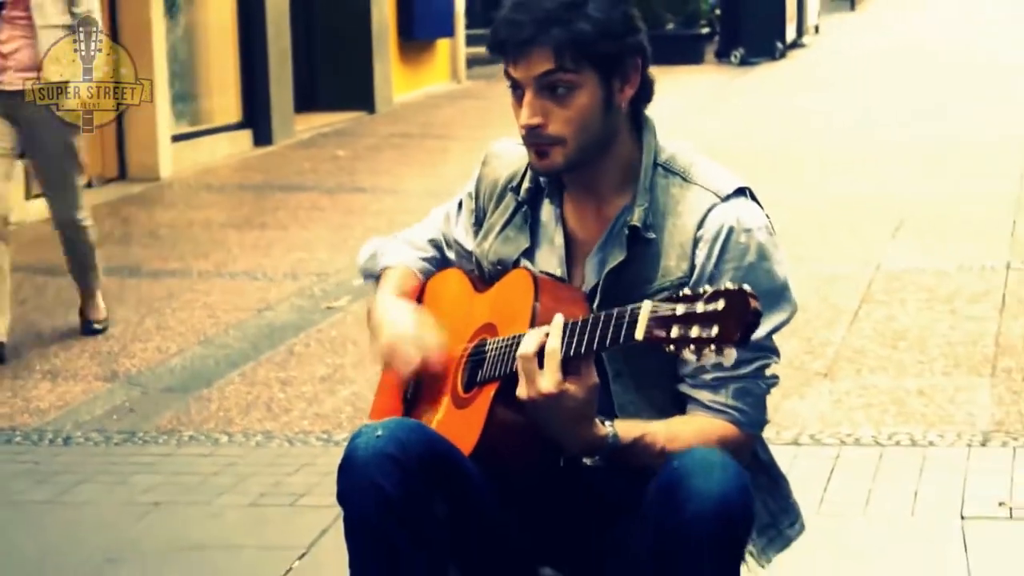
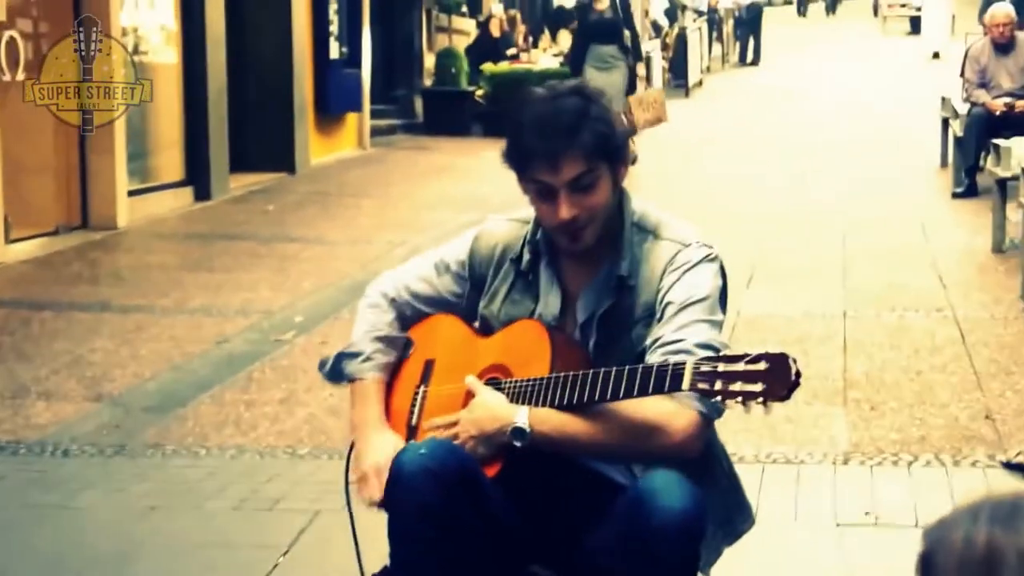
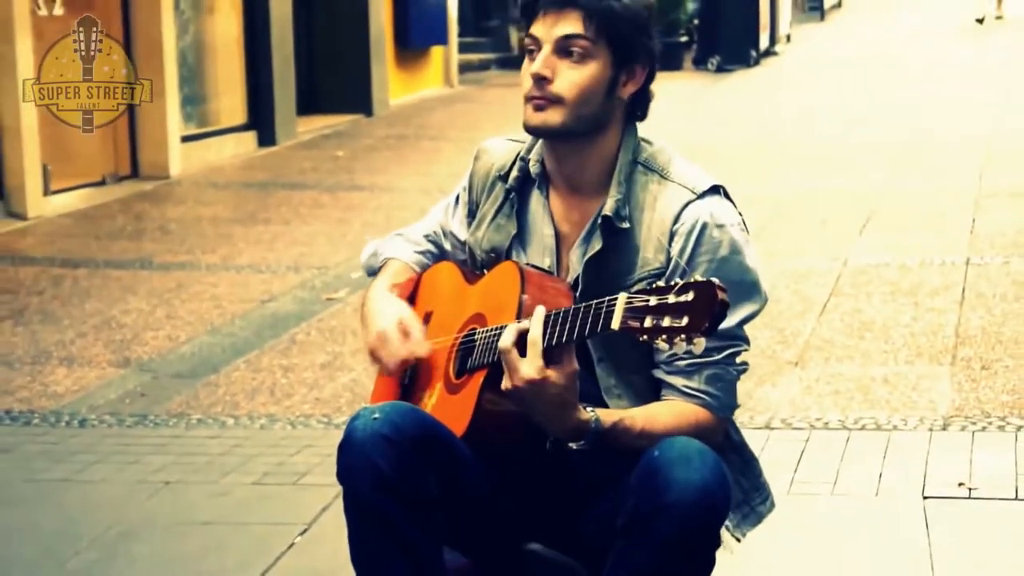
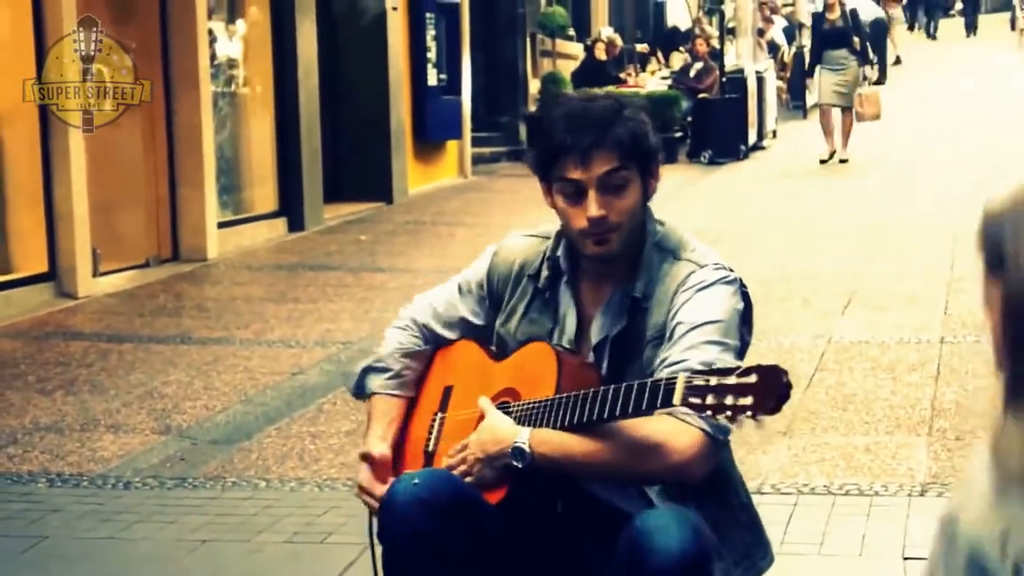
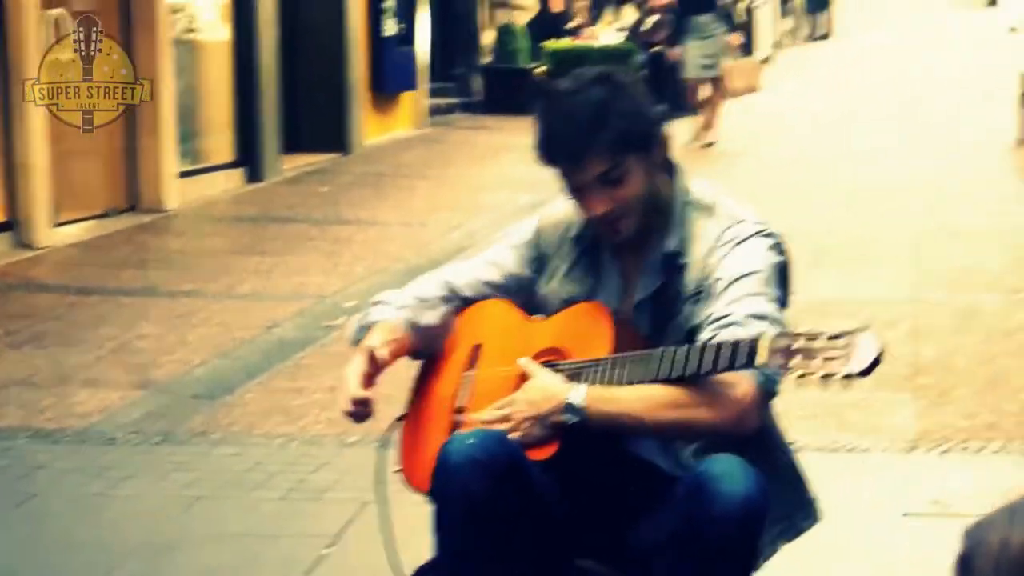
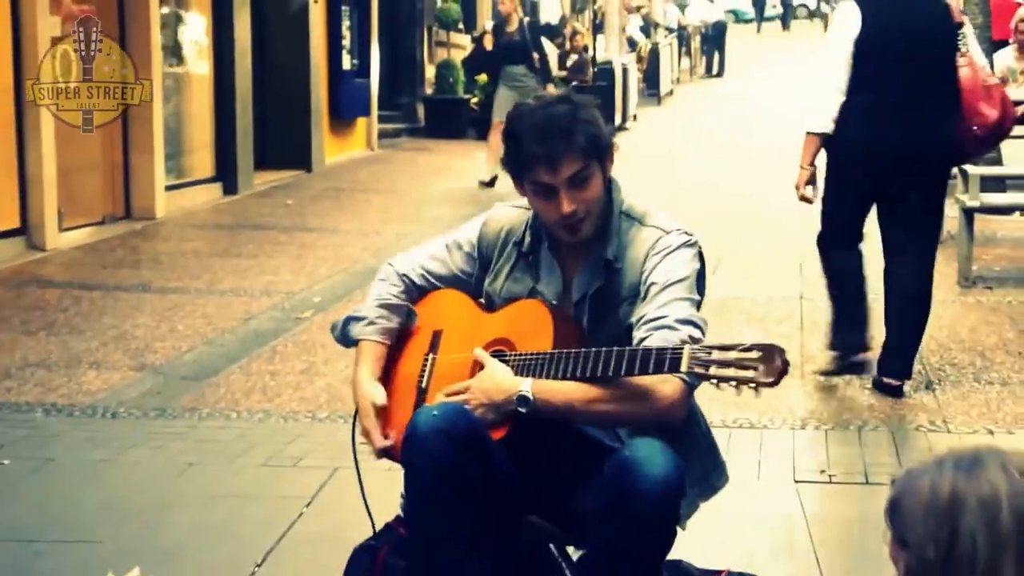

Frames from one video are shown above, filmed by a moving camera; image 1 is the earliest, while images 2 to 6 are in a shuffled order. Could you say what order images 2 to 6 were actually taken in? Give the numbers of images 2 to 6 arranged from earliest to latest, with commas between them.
3, 4, 5, 2, 6
